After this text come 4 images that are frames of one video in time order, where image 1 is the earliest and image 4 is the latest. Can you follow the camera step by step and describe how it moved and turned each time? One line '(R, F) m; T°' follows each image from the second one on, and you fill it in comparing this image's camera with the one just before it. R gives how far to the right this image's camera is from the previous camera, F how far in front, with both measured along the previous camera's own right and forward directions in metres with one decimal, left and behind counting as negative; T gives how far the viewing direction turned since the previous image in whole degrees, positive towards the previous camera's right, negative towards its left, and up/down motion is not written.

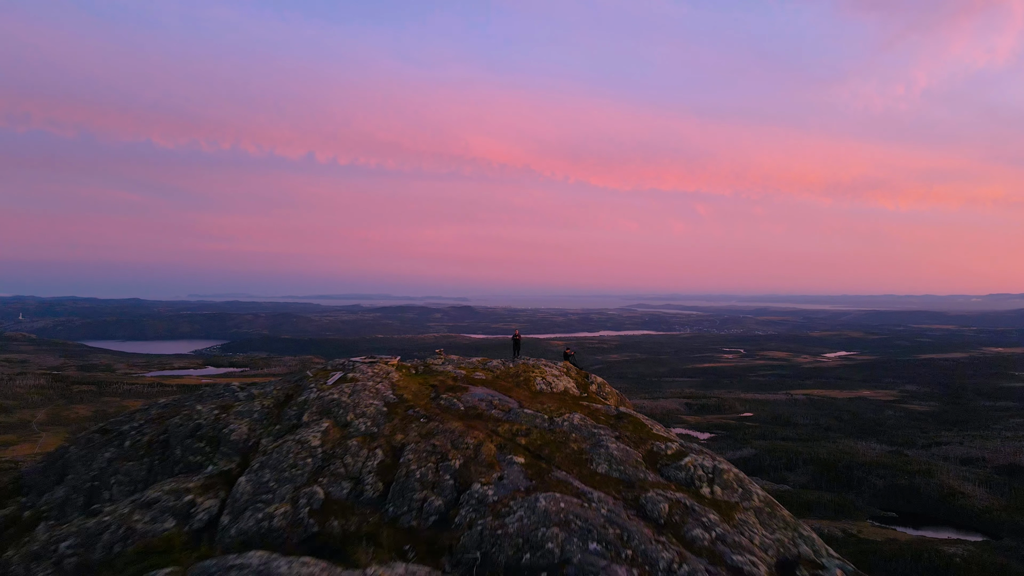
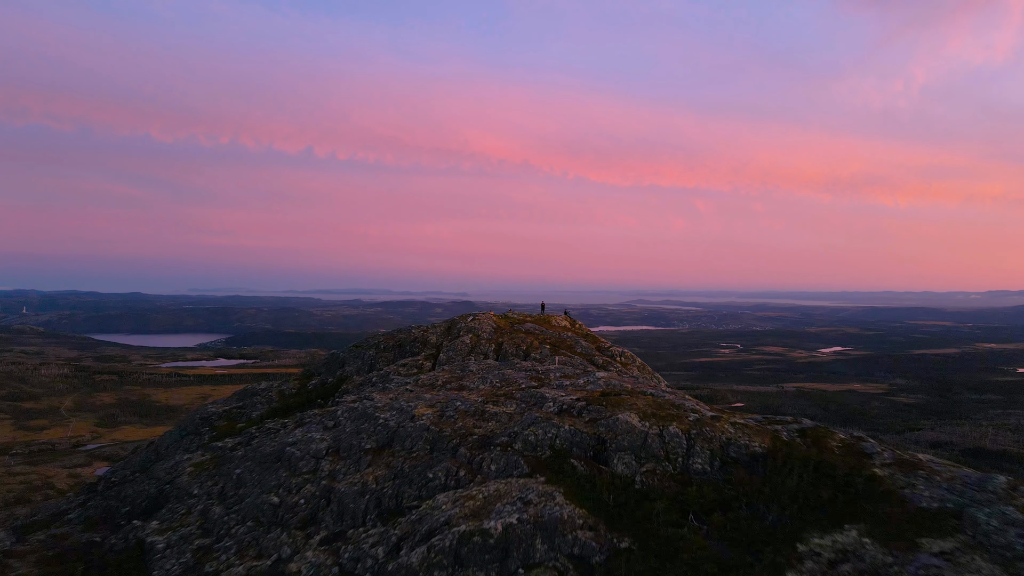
(-2.0, -18.3) m; 0°
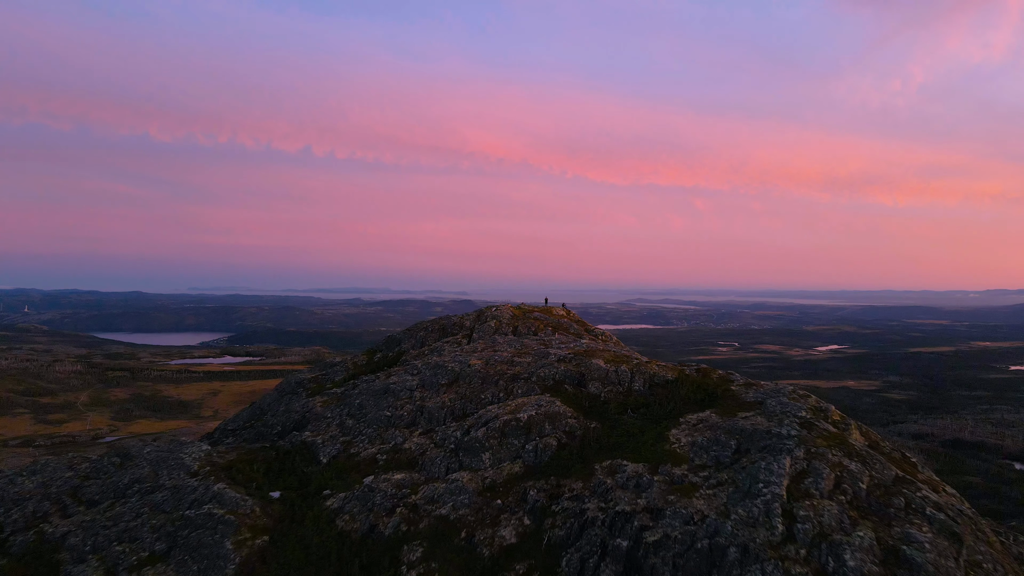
(-1.1, -11.9) m; 0°
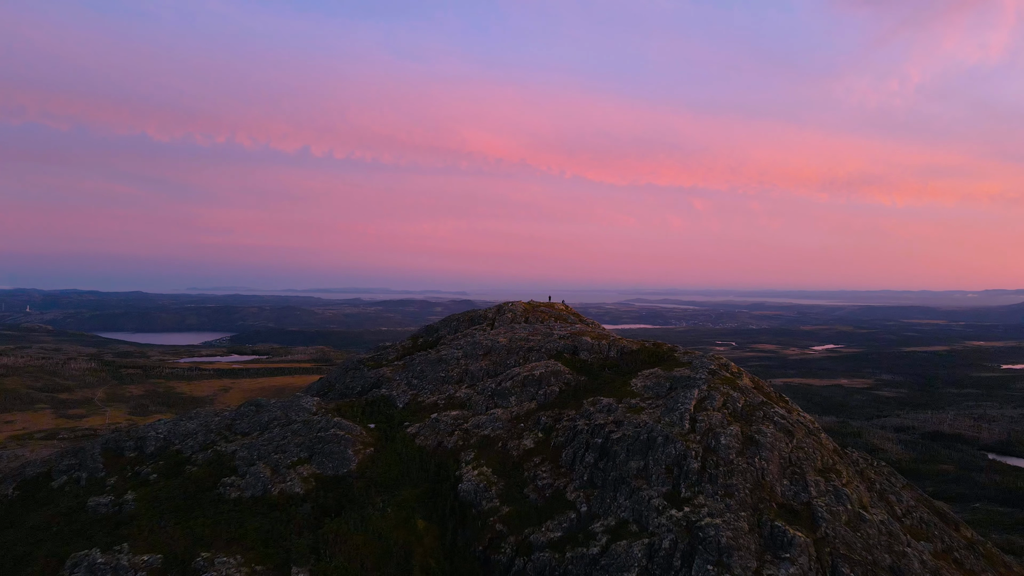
(-1.5, -13.5) m; 0°
